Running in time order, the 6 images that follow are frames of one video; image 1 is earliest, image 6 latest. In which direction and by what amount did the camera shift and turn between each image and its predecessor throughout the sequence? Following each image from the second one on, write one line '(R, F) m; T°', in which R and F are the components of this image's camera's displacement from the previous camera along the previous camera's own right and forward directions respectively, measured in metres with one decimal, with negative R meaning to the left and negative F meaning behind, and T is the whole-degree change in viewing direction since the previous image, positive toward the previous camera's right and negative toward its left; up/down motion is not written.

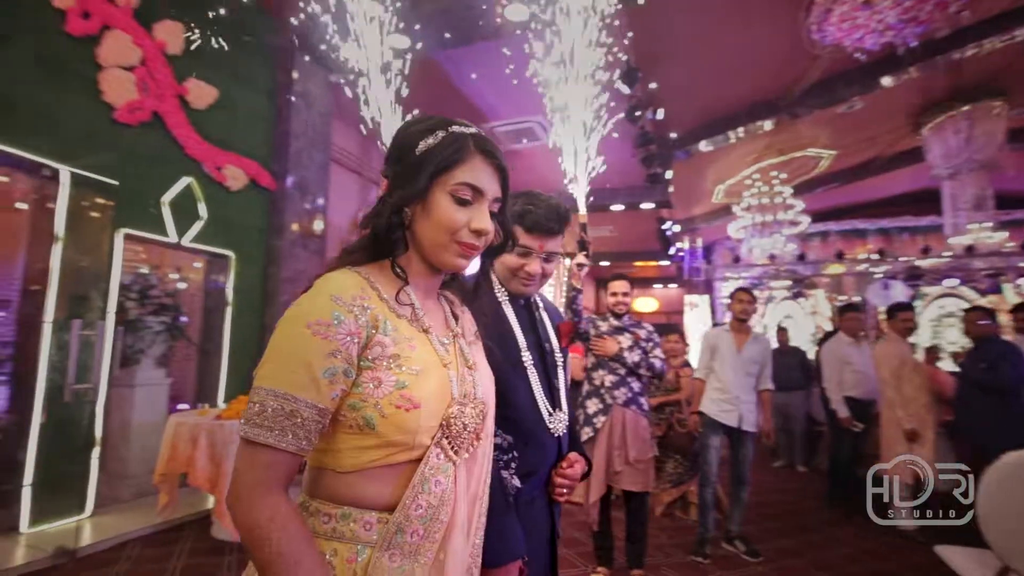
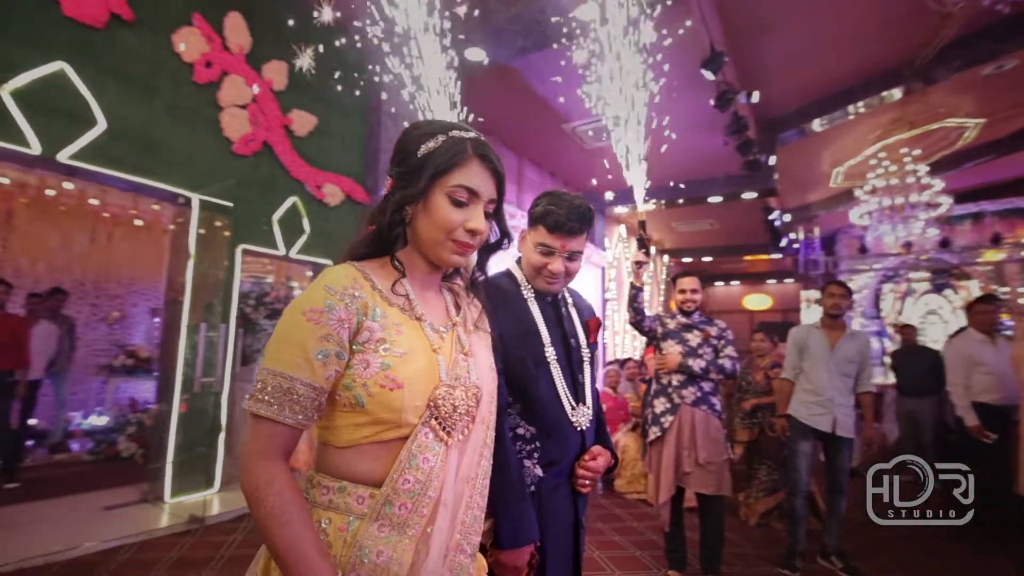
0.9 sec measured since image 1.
(+0.3, -0.1) m; -12°
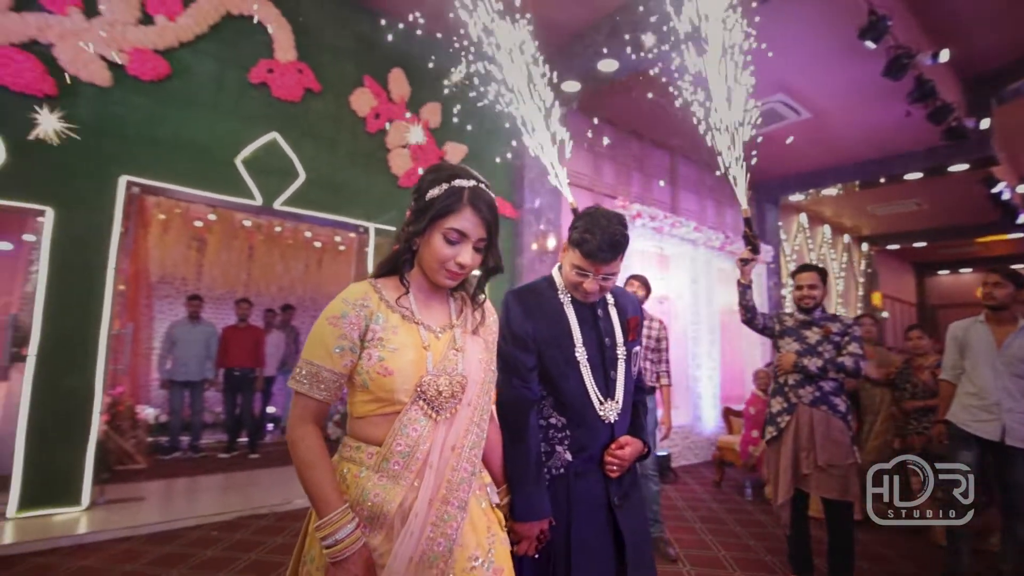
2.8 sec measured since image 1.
(+0.6, -0.2) m; -20°
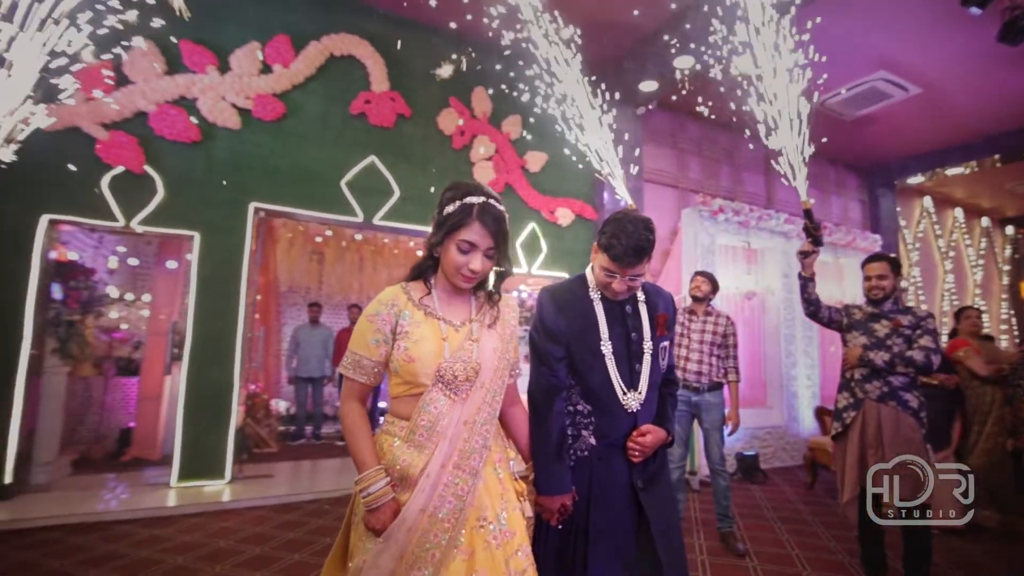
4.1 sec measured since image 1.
(+0.3, -0.2) m; -12°
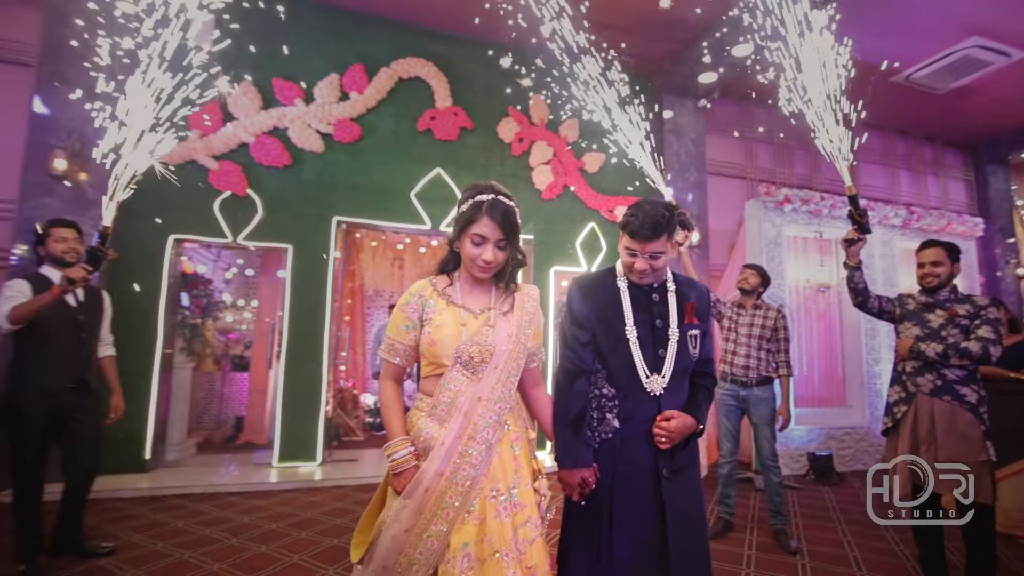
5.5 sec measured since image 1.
(+0.3, -0.2) m; -10°
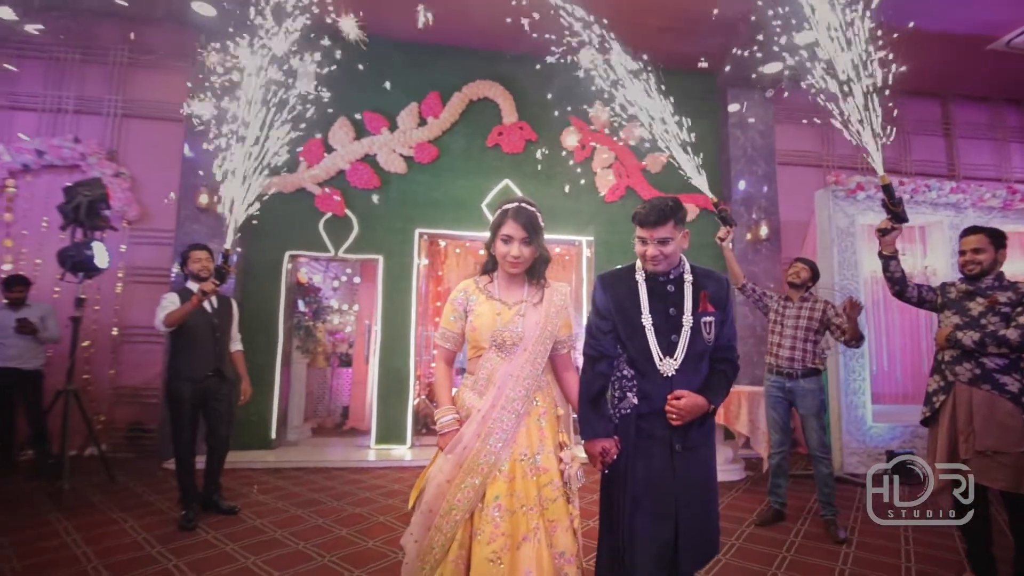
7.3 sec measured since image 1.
(+0.4, -0.4) m; -11°
